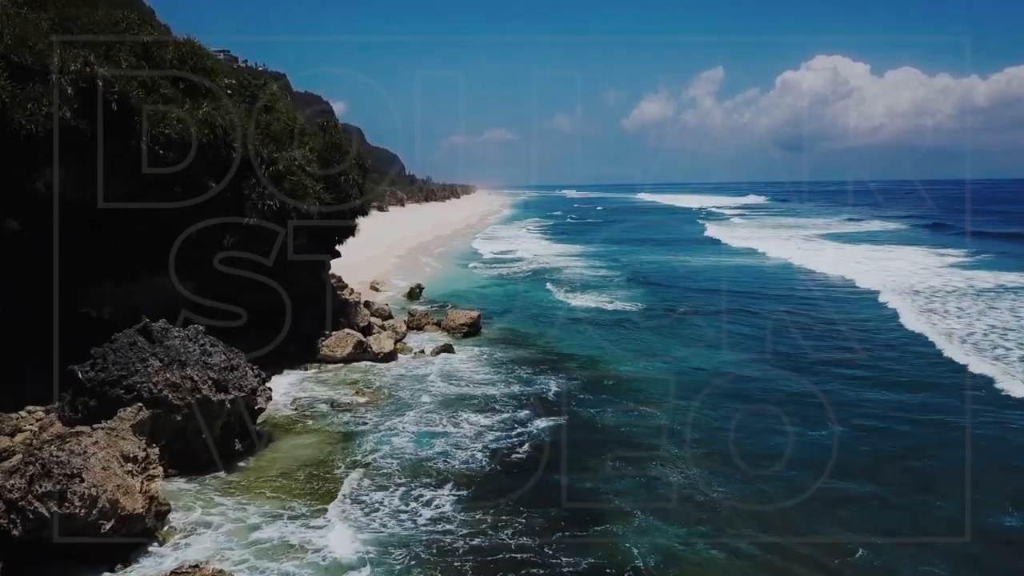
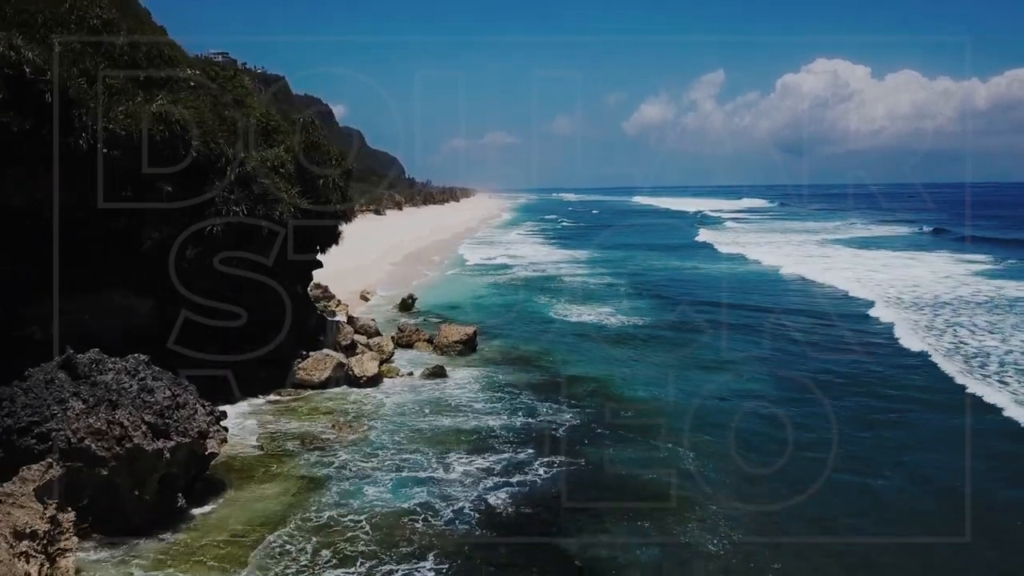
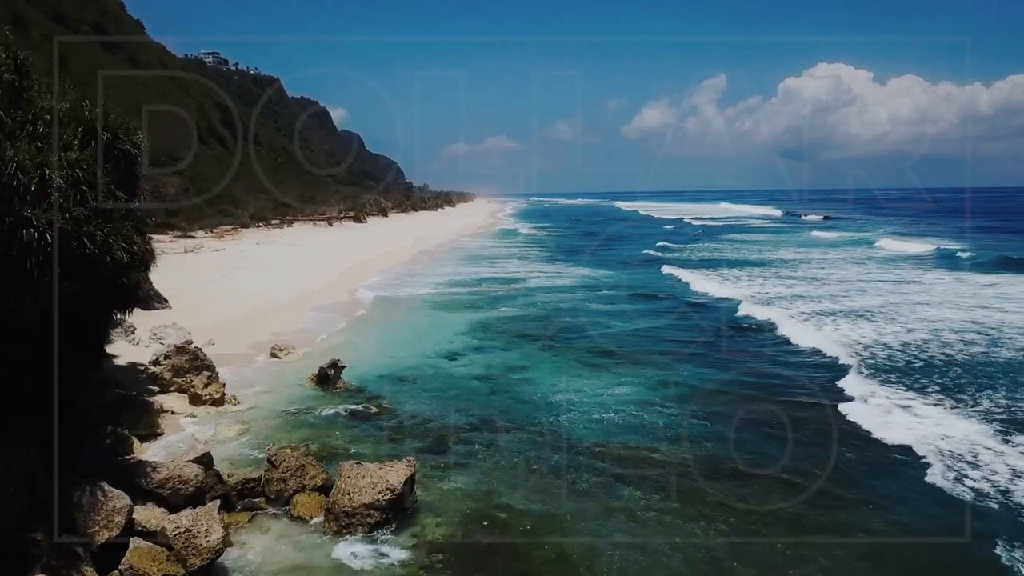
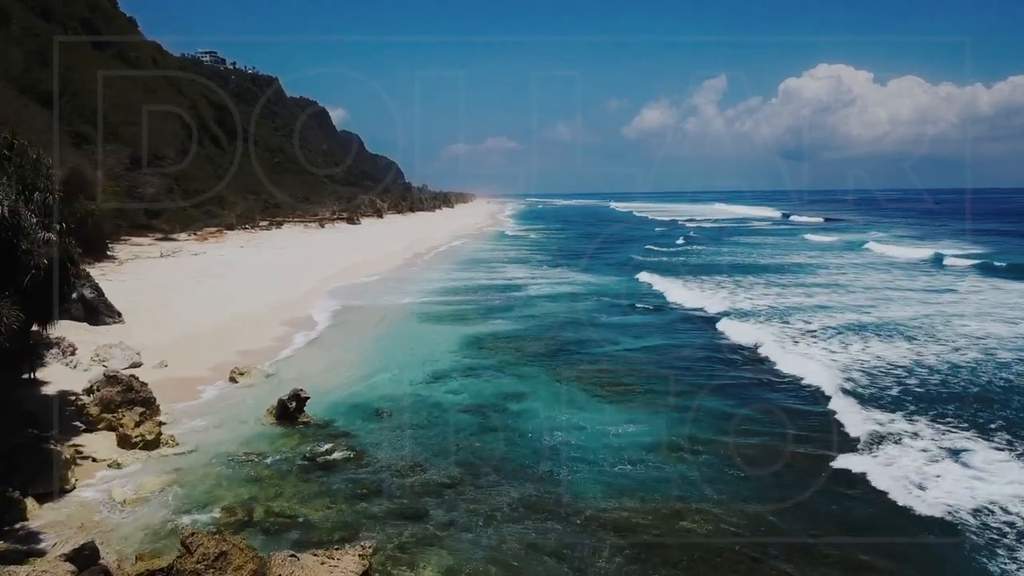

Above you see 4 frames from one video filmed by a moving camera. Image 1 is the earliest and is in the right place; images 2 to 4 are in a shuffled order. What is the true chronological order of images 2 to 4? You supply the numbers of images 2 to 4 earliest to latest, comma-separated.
2, 3, 4
